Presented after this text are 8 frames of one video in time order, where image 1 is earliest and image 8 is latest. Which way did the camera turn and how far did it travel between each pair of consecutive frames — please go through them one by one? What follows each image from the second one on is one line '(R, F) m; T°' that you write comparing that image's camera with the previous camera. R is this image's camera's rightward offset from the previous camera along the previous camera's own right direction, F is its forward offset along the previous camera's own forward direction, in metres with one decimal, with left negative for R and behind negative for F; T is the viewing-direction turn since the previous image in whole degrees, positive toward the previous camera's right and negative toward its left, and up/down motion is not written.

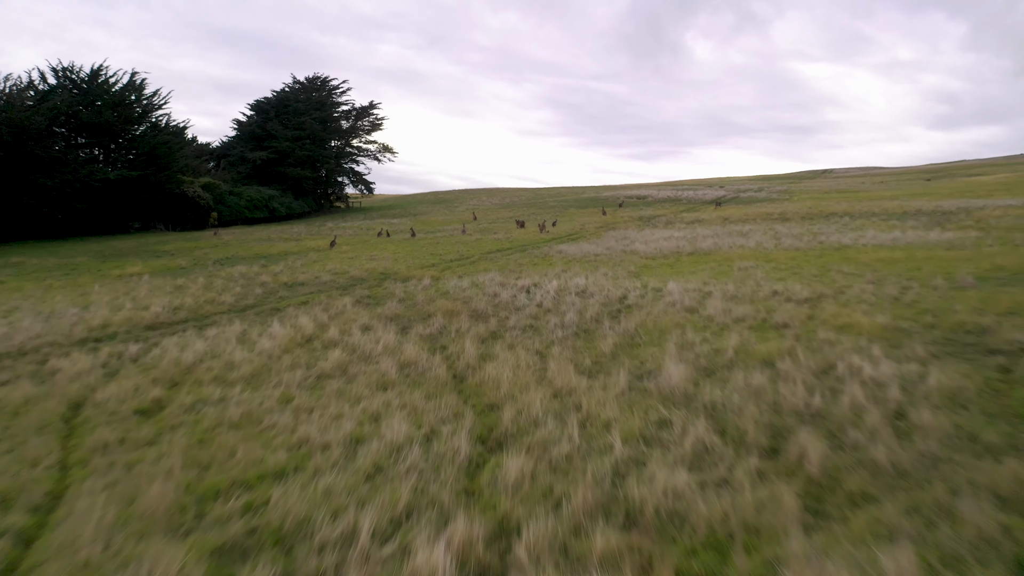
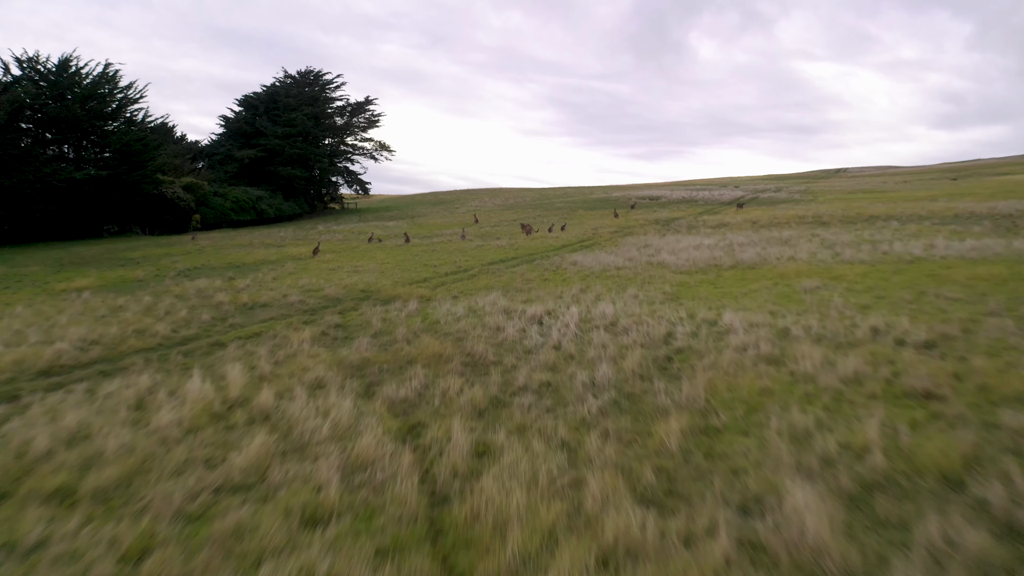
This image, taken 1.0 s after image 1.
(-0.1, +3.3) m; 0°
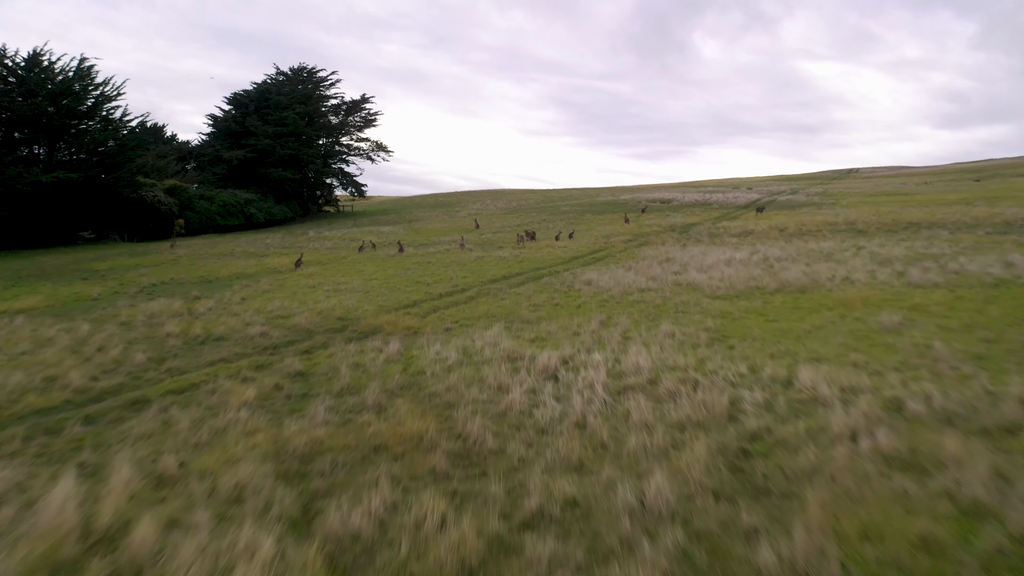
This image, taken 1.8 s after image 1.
(0.0, +2.6) m; 0°
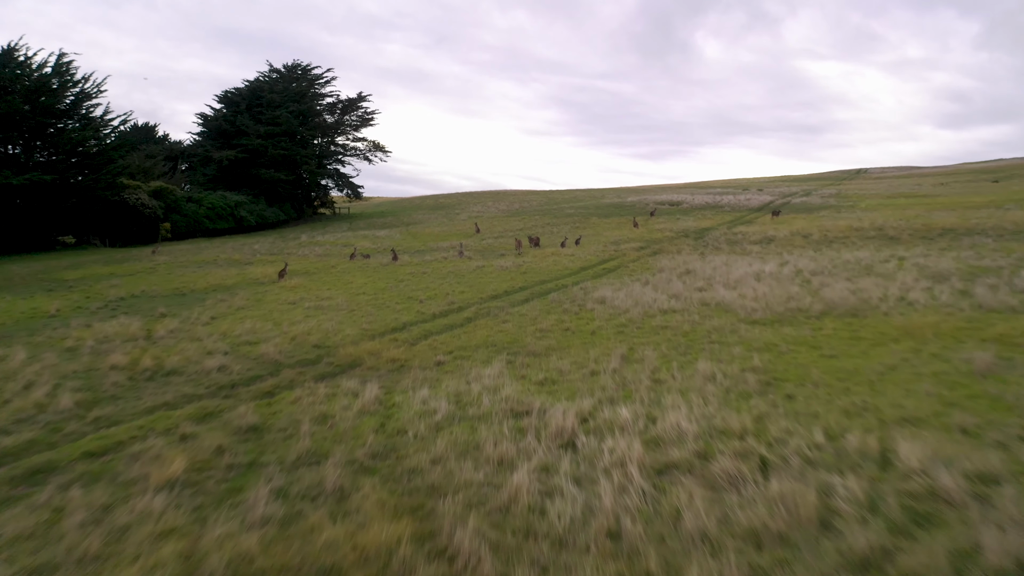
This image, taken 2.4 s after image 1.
(0.0, +2.0) m; 0°
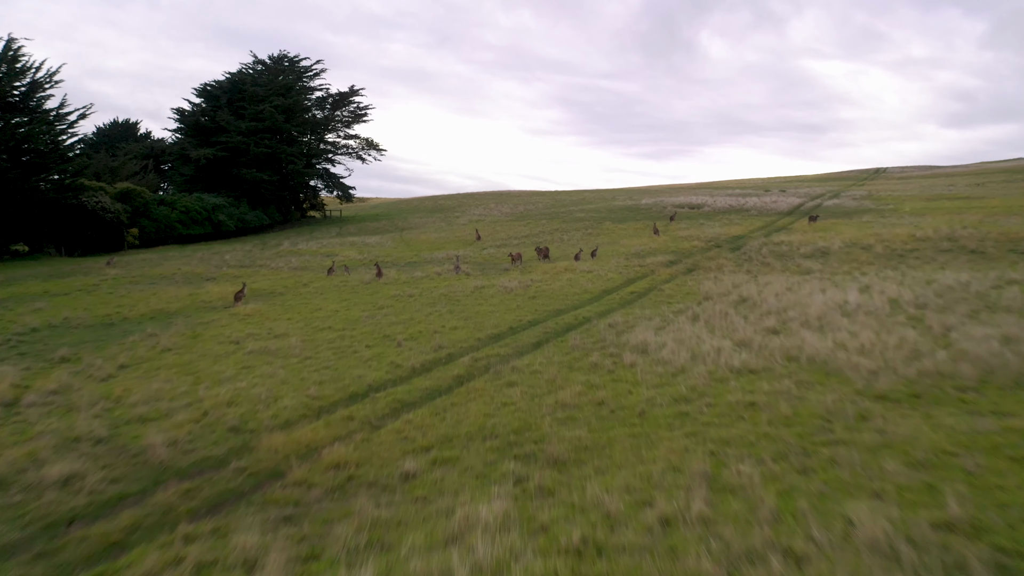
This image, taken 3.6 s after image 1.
(-0.1, +3.9) m; 0°
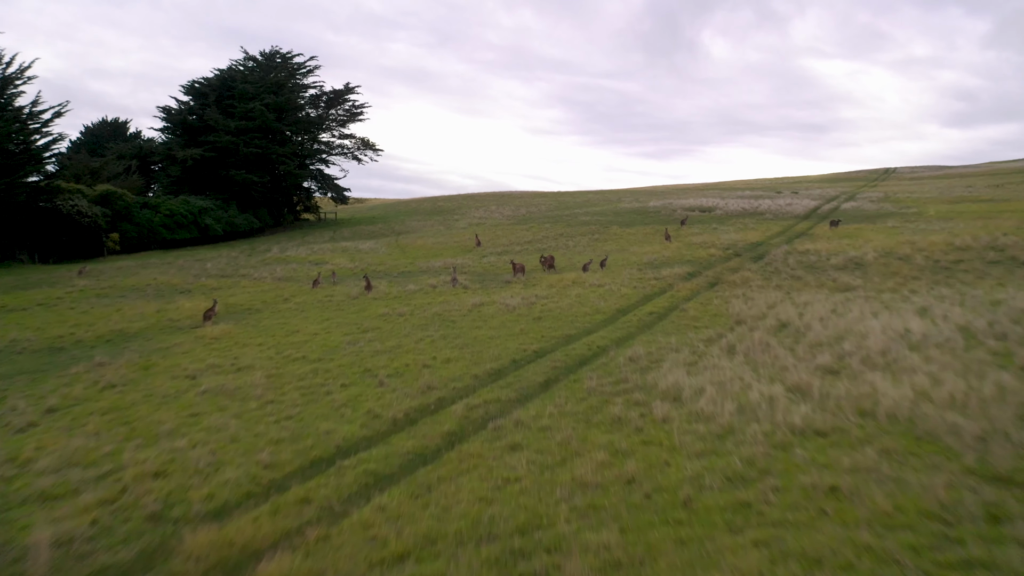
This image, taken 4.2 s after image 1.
(0.0, +1.9) m; 0°
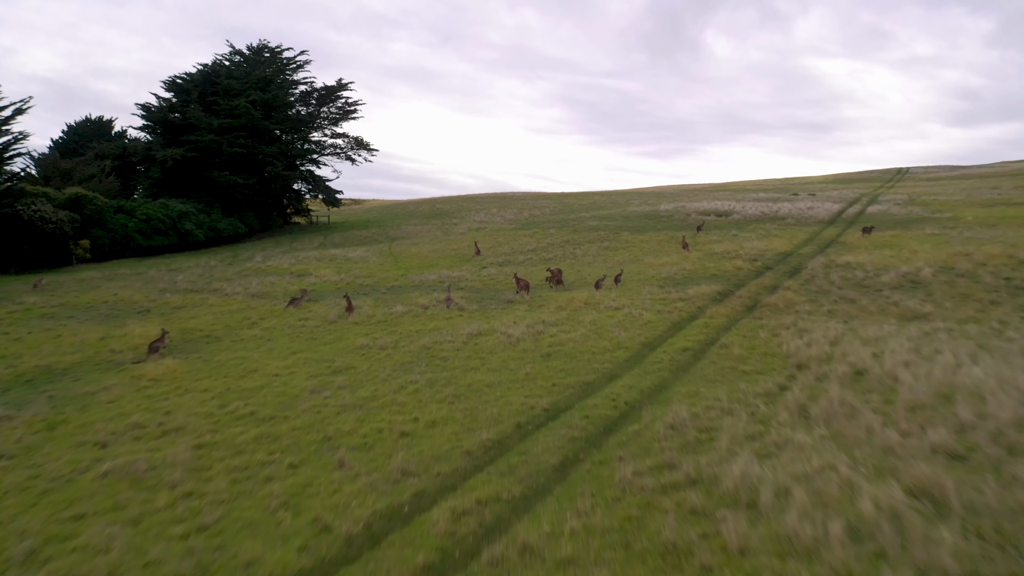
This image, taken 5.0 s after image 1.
(0.0, +2.5) m; 0°
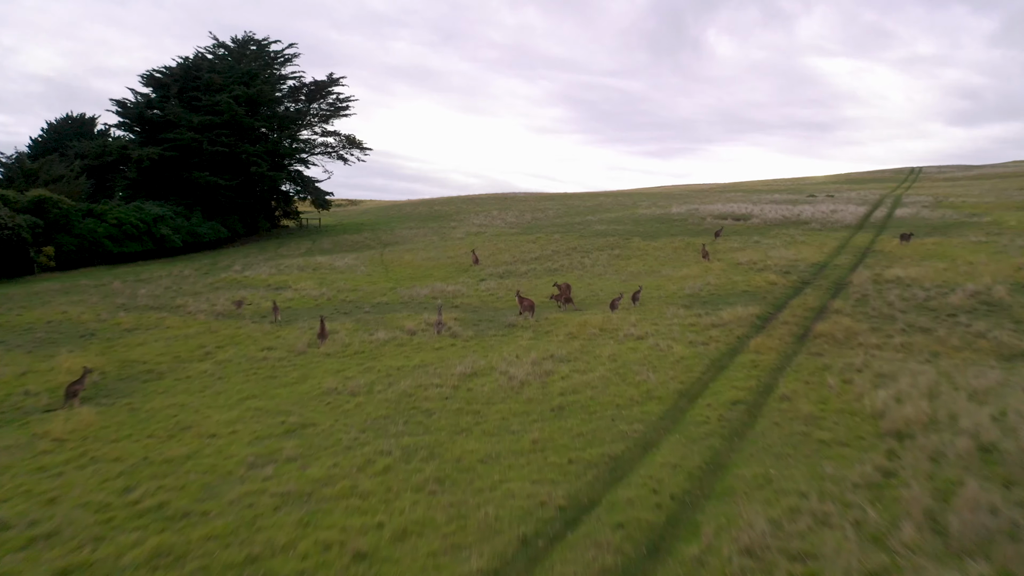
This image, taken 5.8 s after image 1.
(0.0, +2.5) m; 0°
